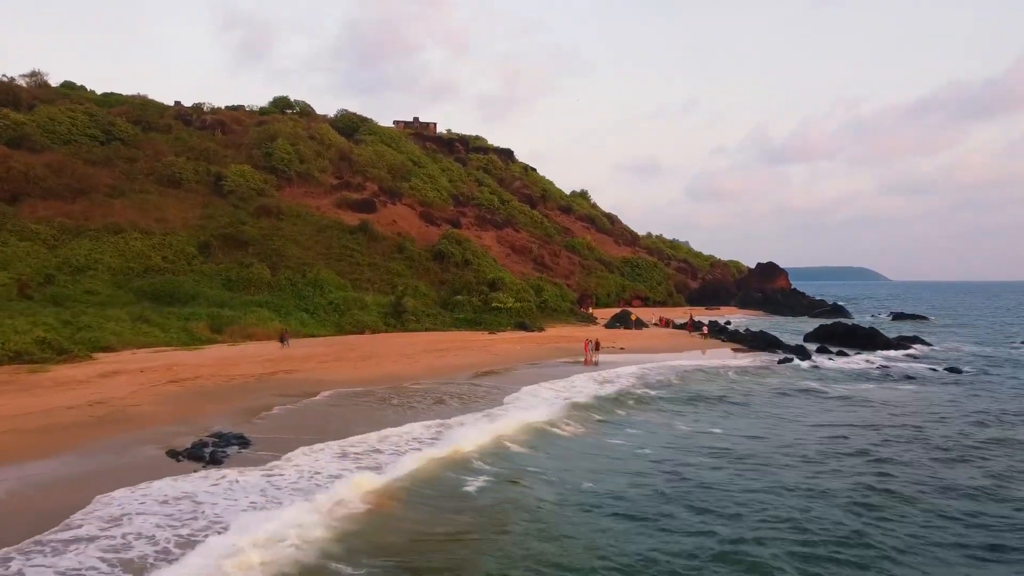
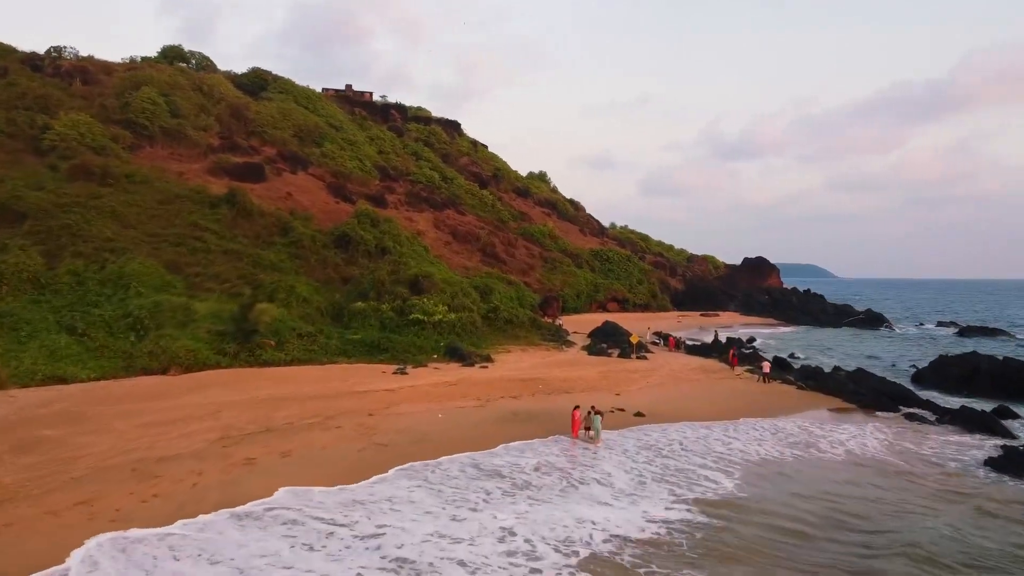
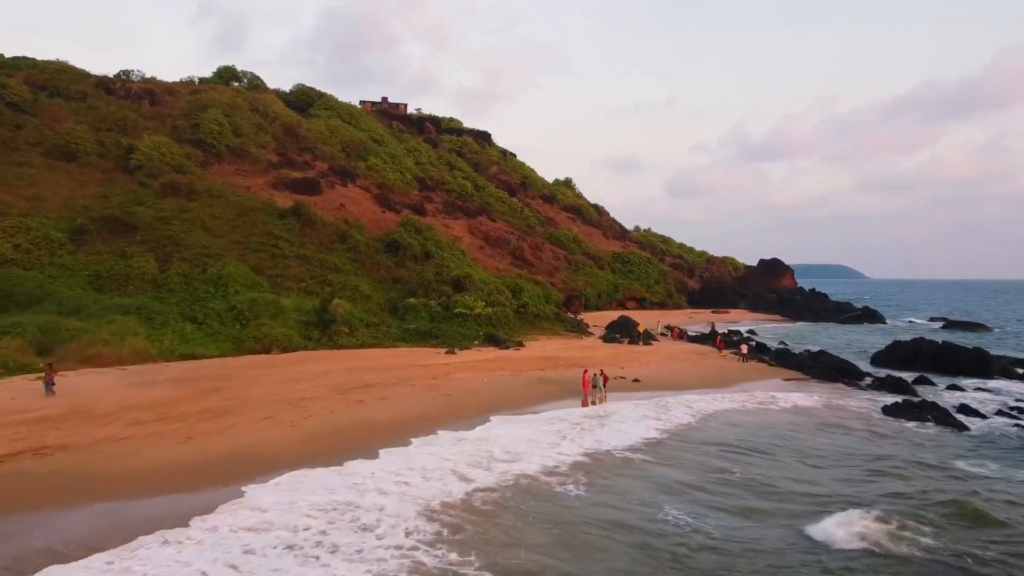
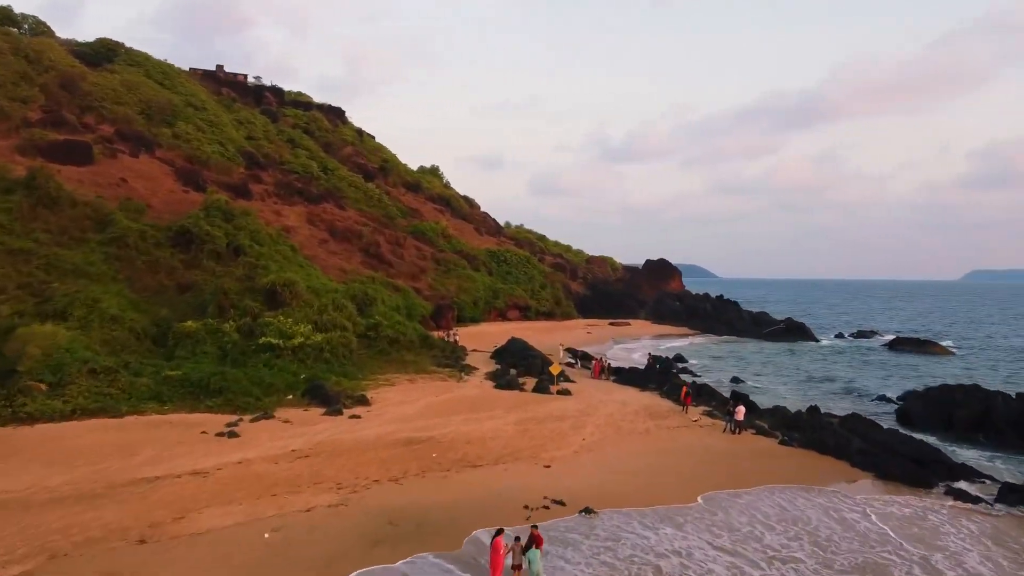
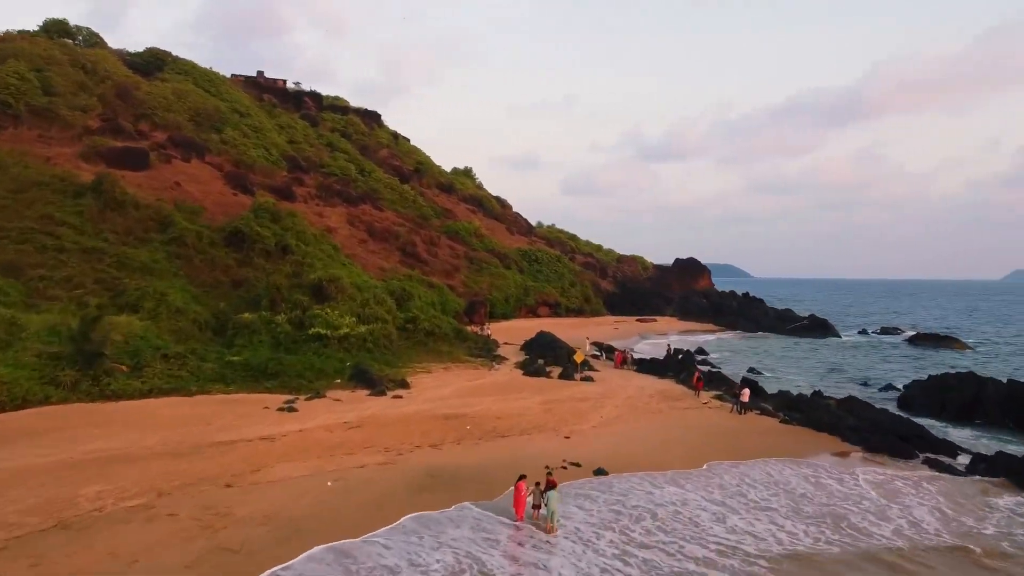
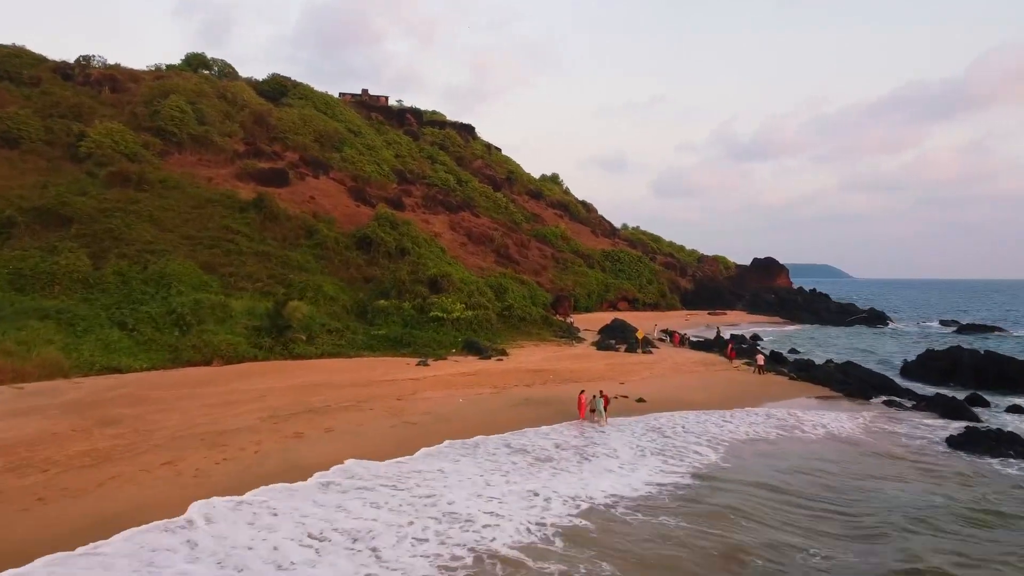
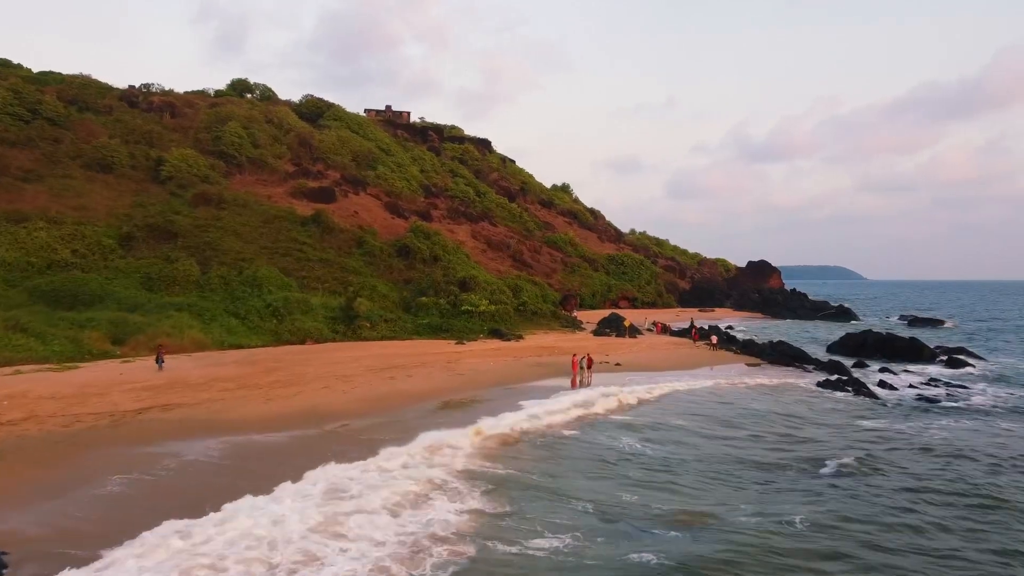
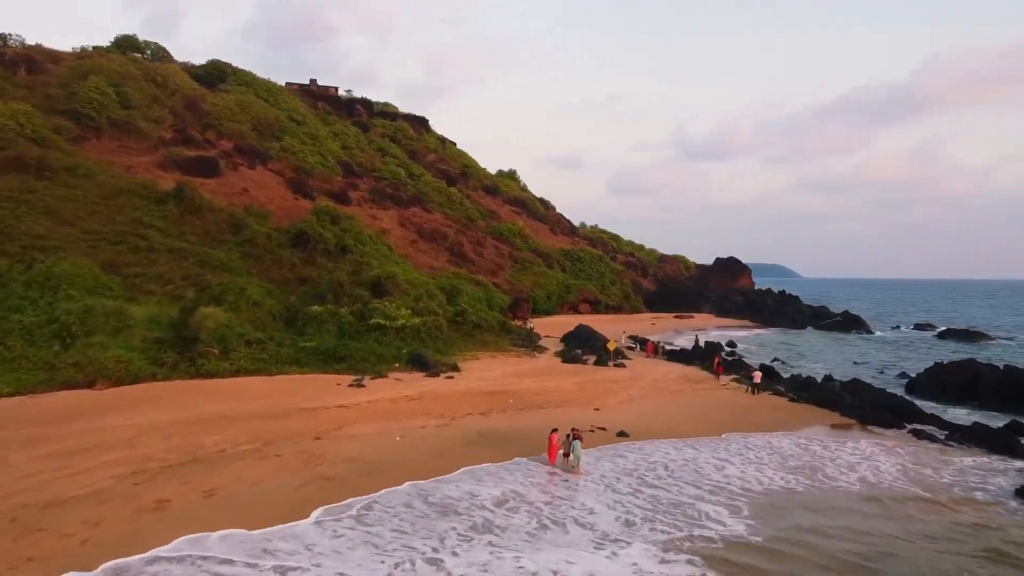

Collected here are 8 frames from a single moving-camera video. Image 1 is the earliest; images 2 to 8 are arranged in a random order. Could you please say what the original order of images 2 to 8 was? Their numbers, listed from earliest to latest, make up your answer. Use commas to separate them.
7, 3, 6, 2, 8, 5, 4
